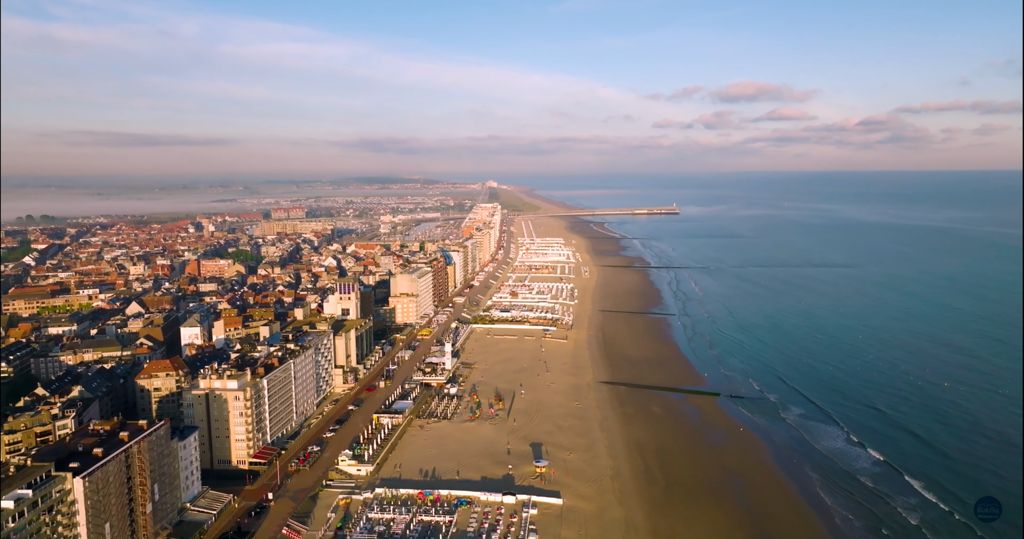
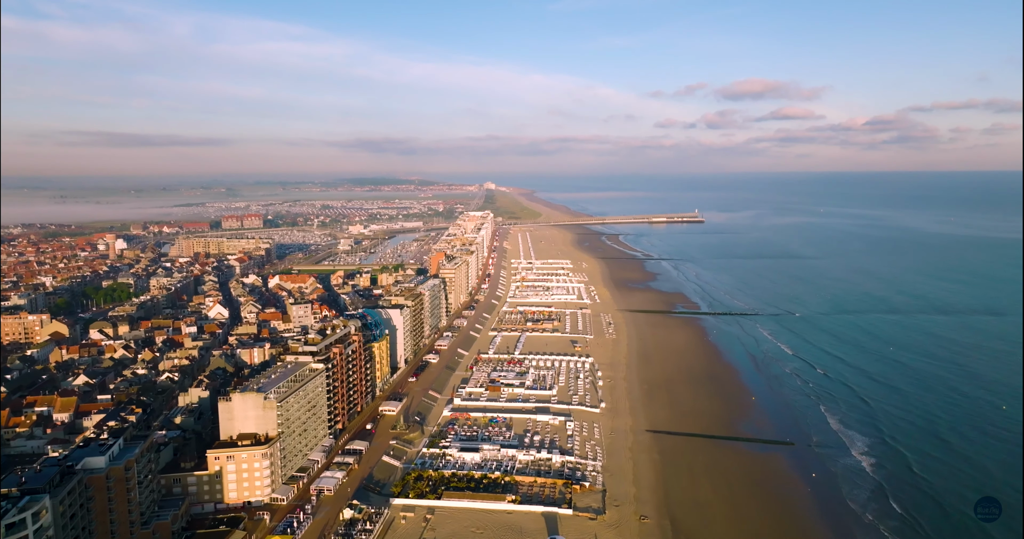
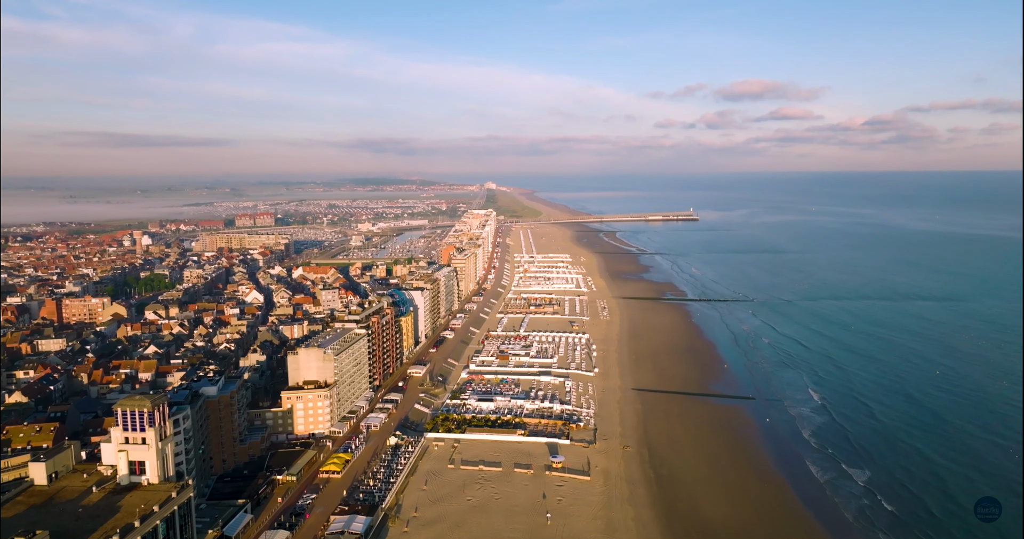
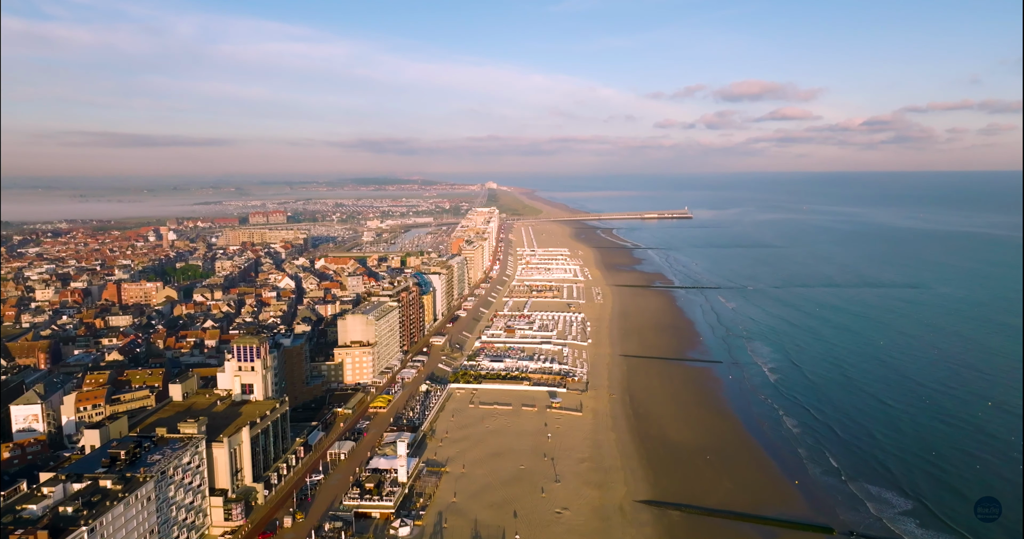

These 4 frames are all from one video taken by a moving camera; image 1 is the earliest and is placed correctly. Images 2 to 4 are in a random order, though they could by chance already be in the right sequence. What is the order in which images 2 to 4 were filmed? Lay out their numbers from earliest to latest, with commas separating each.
4, 3, 2
